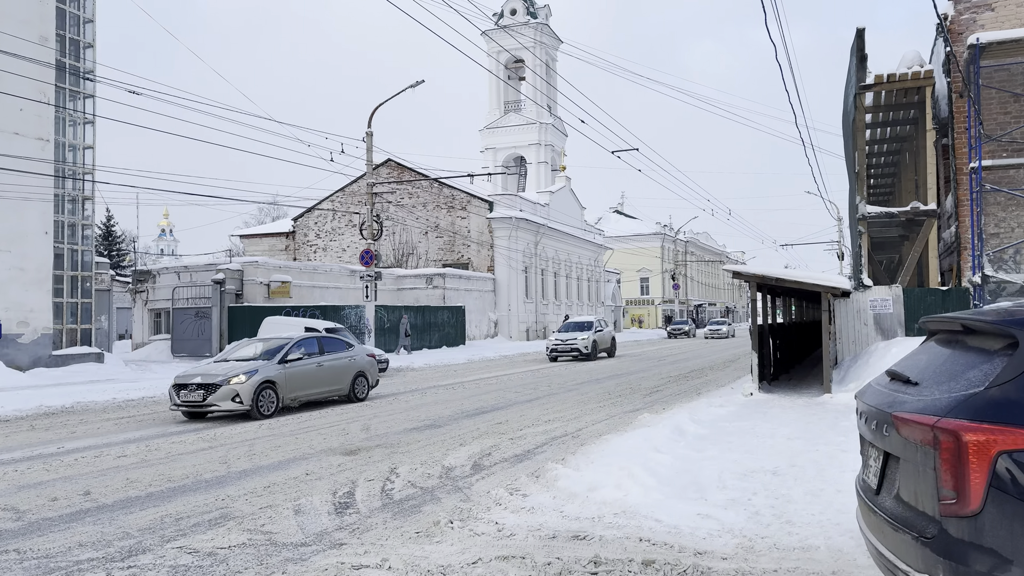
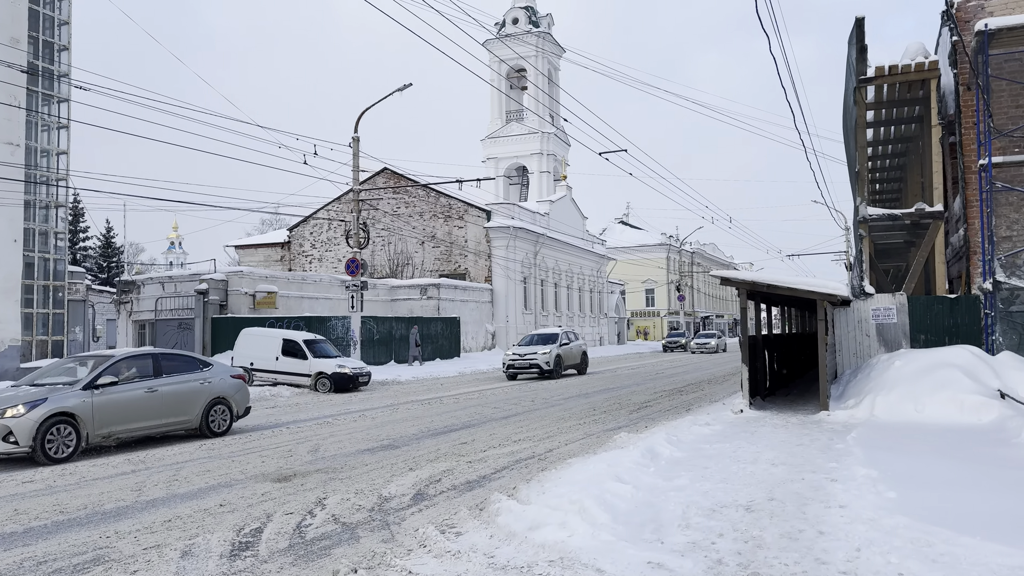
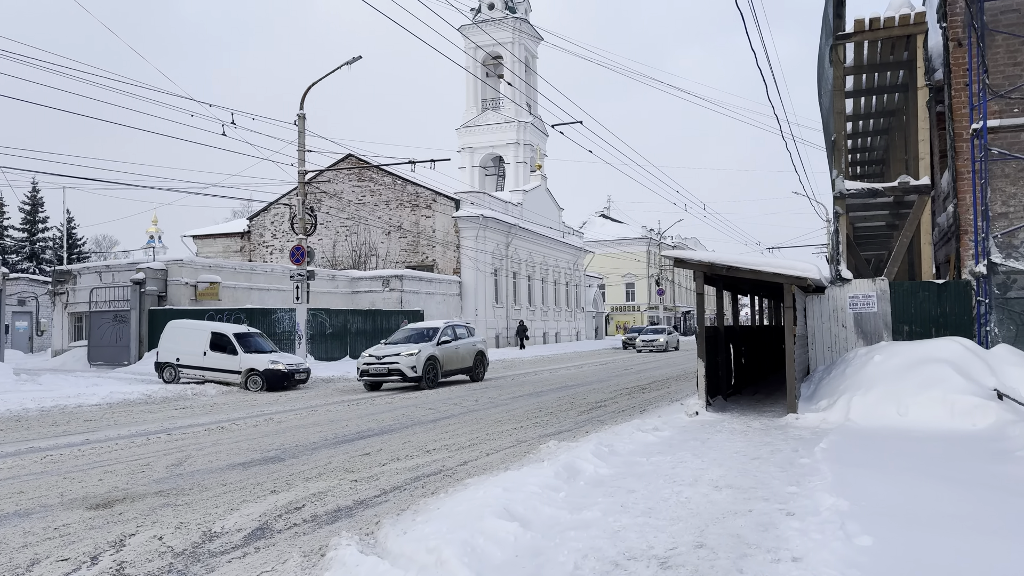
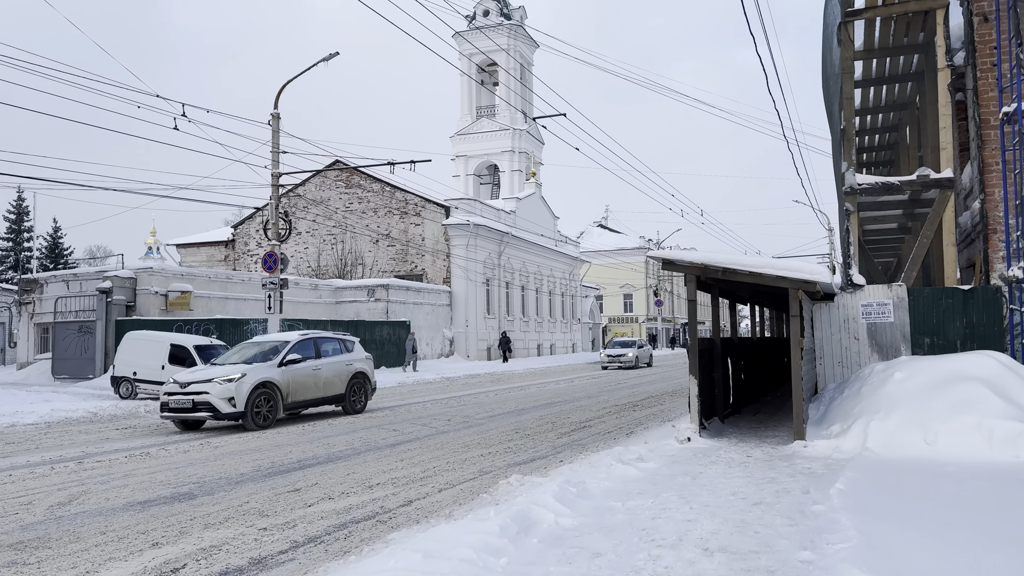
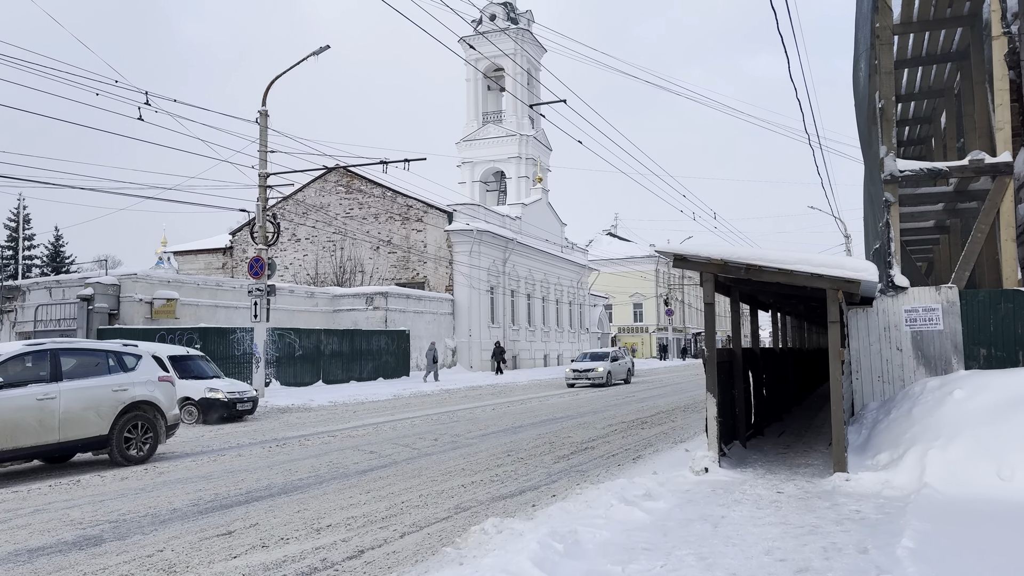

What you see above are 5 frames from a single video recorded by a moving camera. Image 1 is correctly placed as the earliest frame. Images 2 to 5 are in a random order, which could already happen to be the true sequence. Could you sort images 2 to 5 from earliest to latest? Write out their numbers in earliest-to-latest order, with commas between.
2, 3, 4, 5
